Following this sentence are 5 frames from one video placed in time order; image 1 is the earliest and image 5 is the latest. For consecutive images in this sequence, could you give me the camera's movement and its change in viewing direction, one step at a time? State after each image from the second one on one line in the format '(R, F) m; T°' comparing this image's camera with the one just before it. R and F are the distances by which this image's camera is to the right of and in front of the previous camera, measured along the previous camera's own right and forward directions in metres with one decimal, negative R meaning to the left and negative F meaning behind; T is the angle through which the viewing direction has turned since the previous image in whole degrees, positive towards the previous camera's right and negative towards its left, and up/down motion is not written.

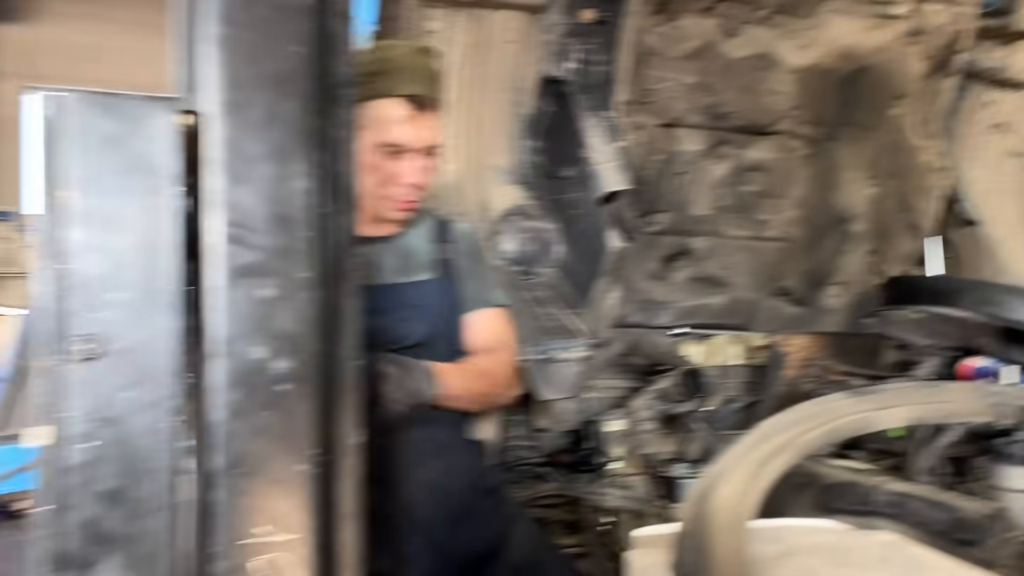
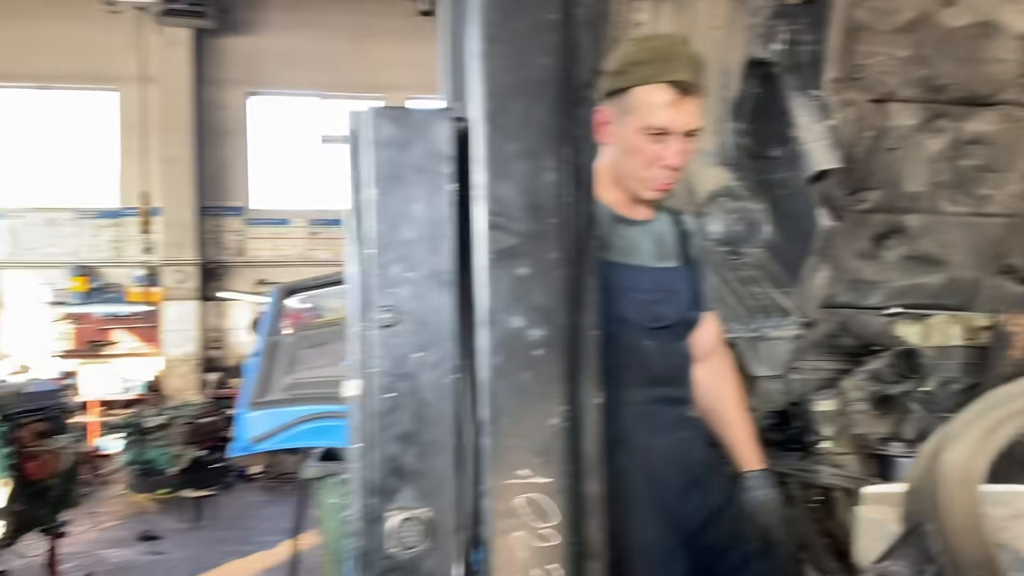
(0.0, -0.1) m; -12°
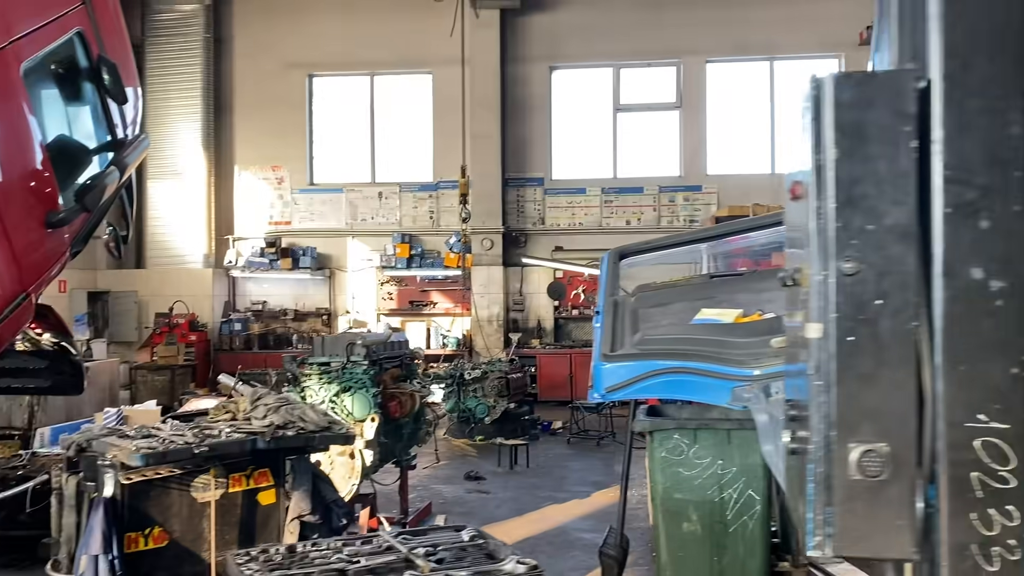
(-0.2, -0.2) m; -18°
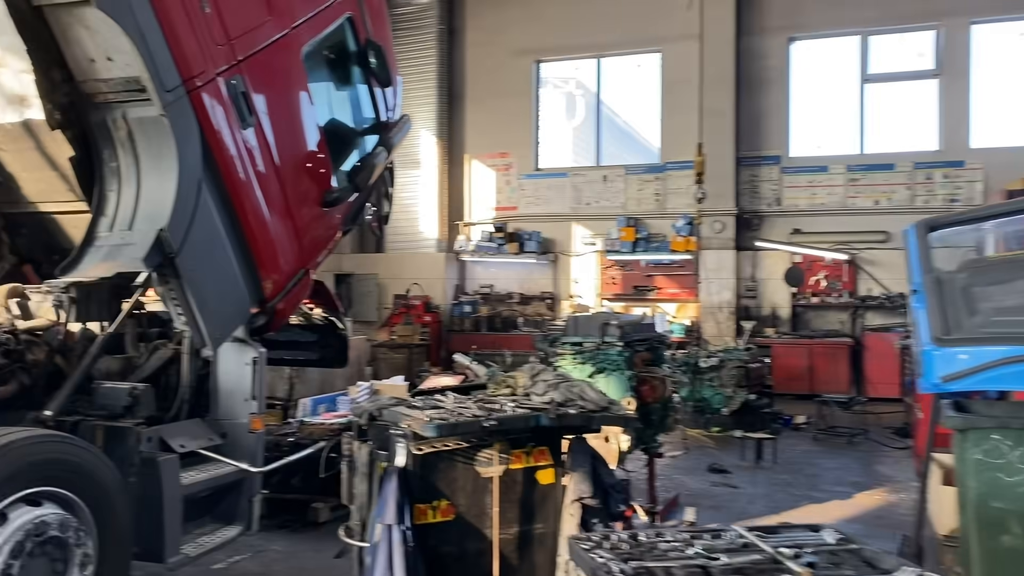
(-0.3, +0.2) m; -14°
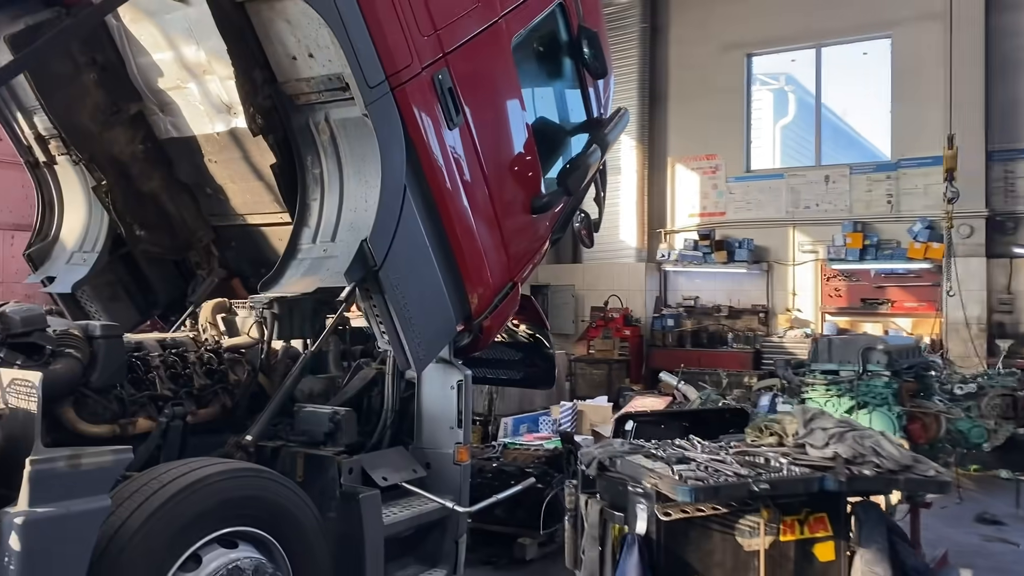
(-0.2, +0.5) m; -13°
